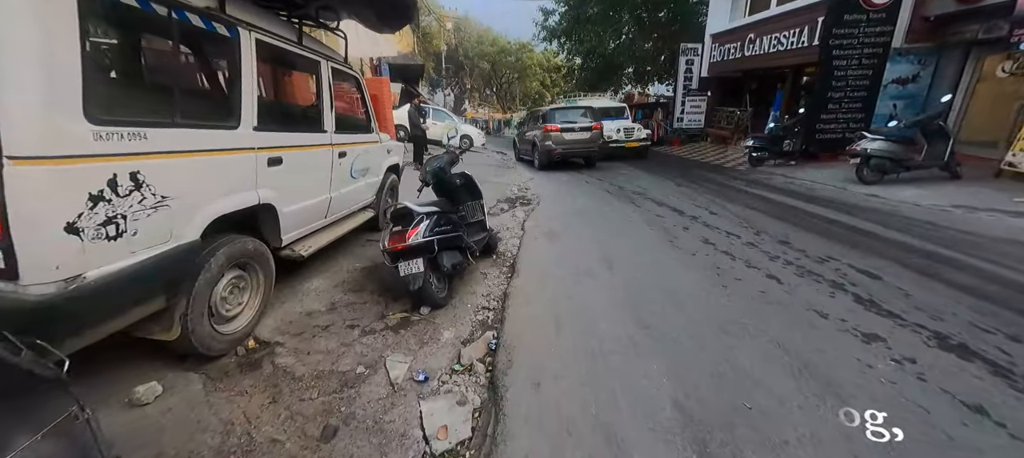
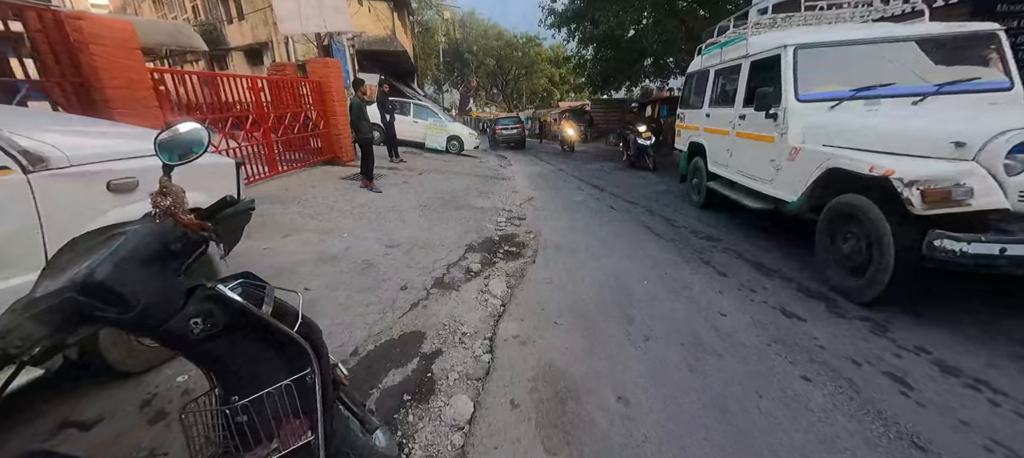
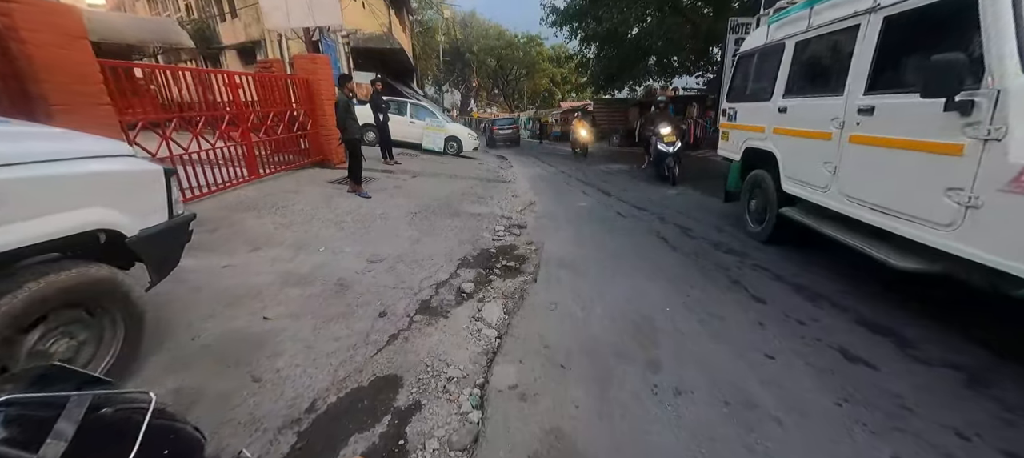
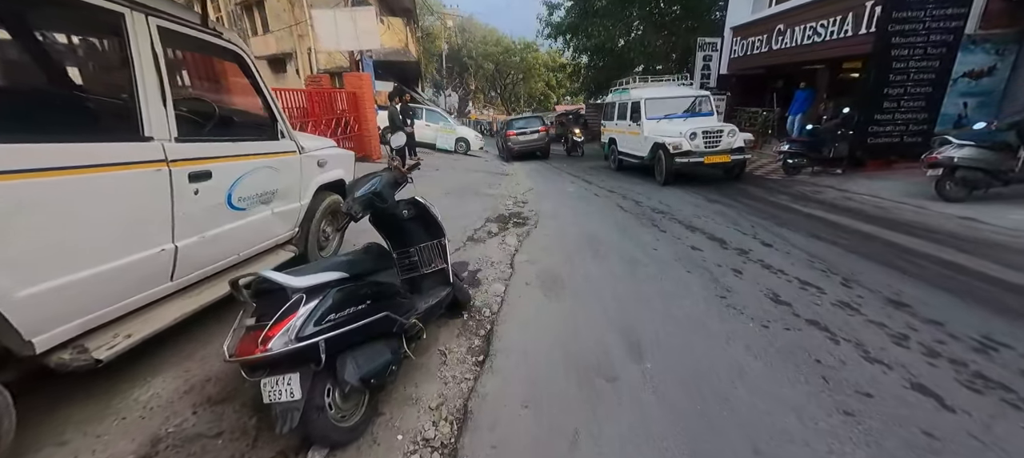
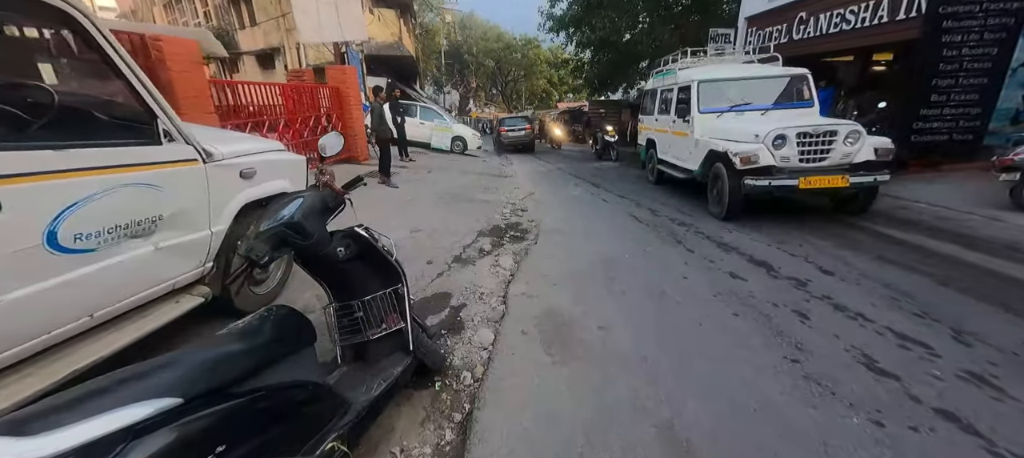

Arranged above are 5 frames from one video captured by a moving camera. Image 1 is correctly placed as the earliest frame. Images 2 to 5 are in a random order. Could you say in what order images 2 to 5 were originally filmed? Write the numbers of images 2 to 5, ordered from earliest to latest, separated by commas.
4, 5, 2, 3
